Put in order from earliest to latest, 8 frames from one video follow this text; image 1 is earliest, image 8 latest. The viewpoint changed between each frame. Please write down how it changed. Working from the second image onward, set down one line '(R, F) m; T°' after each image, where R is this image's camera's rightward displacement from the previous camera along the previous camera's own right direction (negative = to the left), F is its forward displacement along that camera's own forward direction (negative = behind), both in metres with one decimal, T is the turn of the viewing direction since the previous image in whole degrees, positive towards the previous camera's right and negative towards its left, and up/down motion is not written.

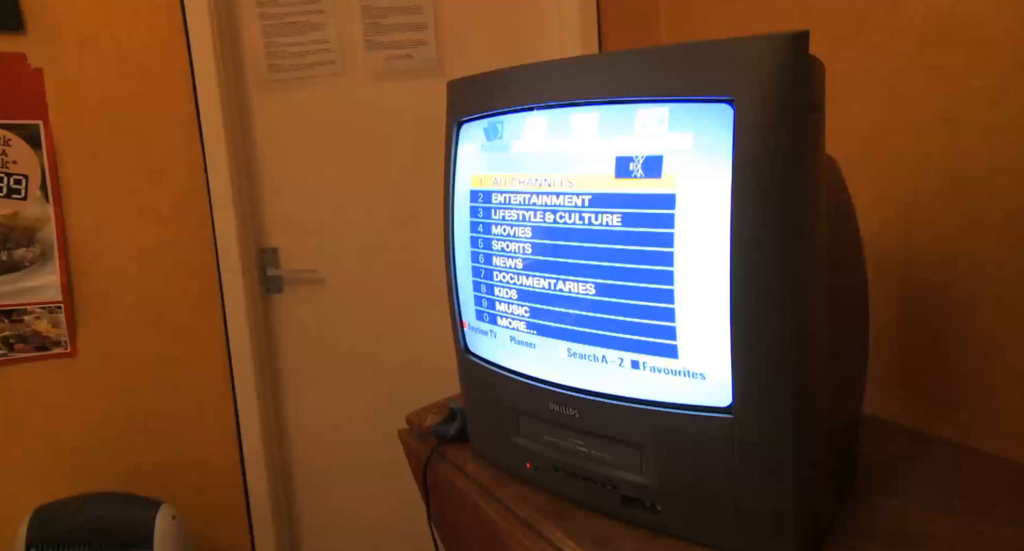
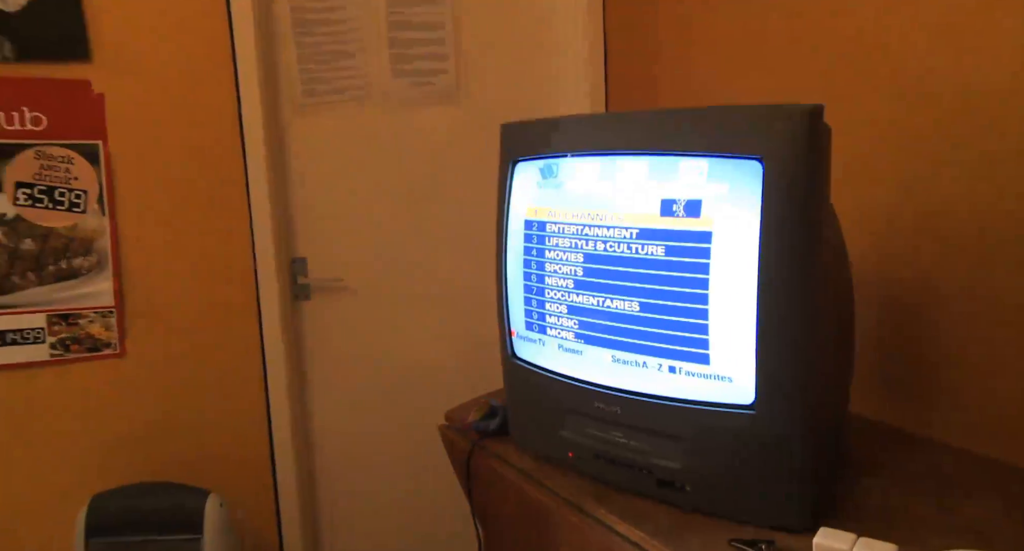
(-0.1, -0.2) m; +2°
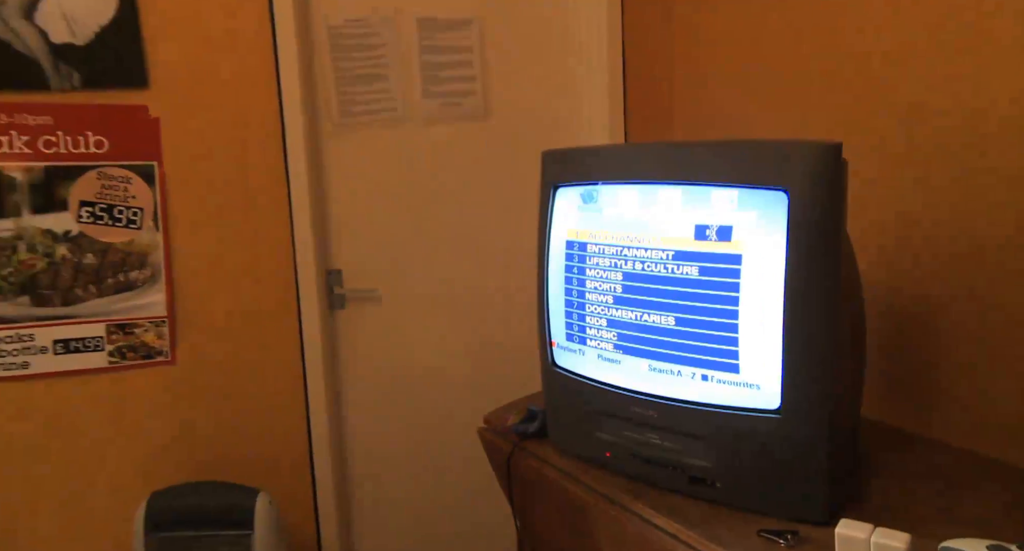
(-0.1, -0.1) m; 0°
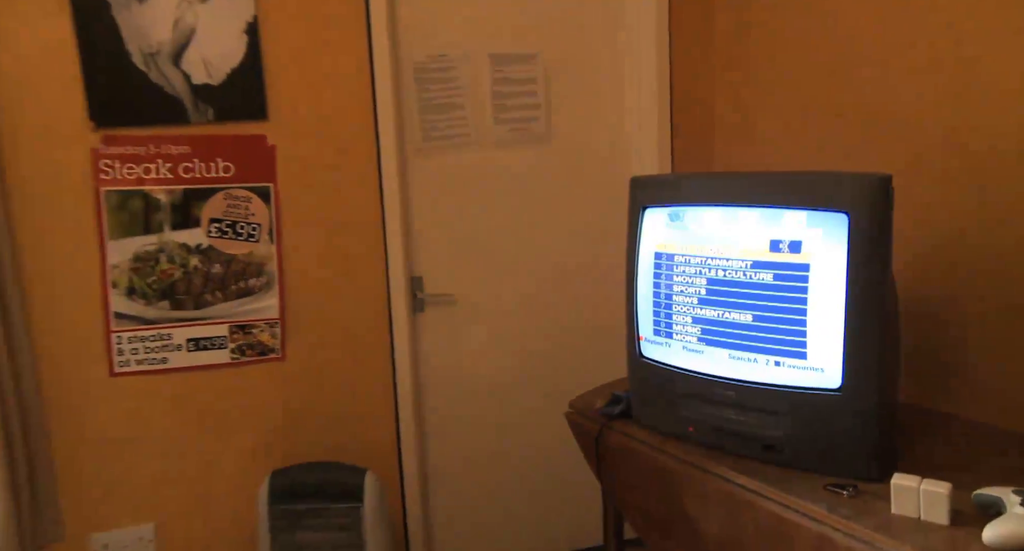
(-0.2, -0.2) m; 0°
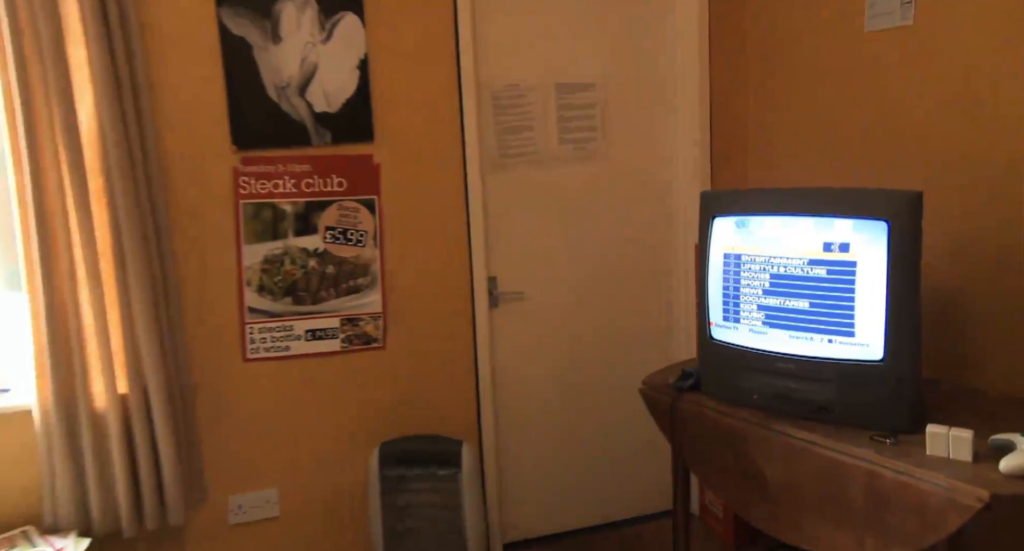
(-0.2, -0.3) m; 0°
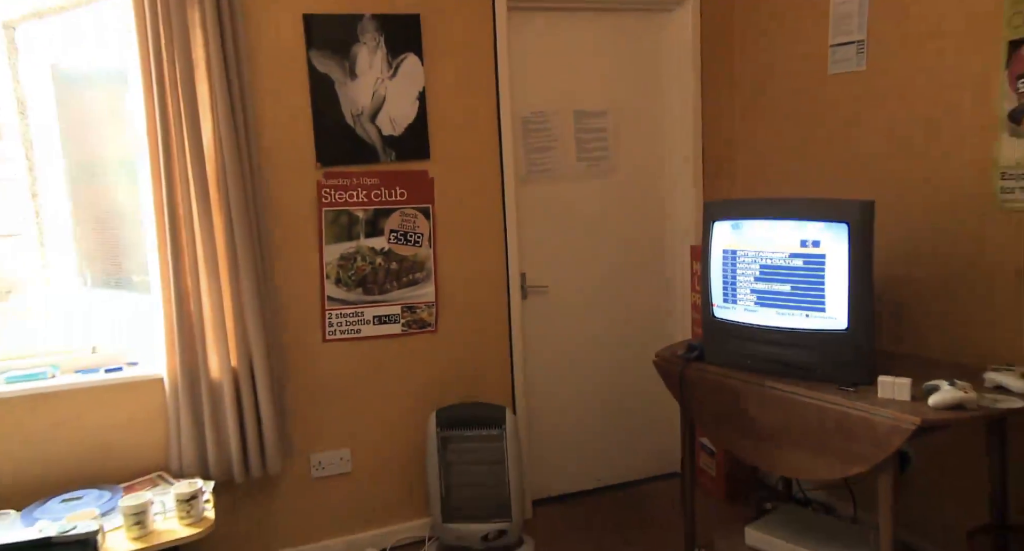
(-0.2, -0.5) m; +2°
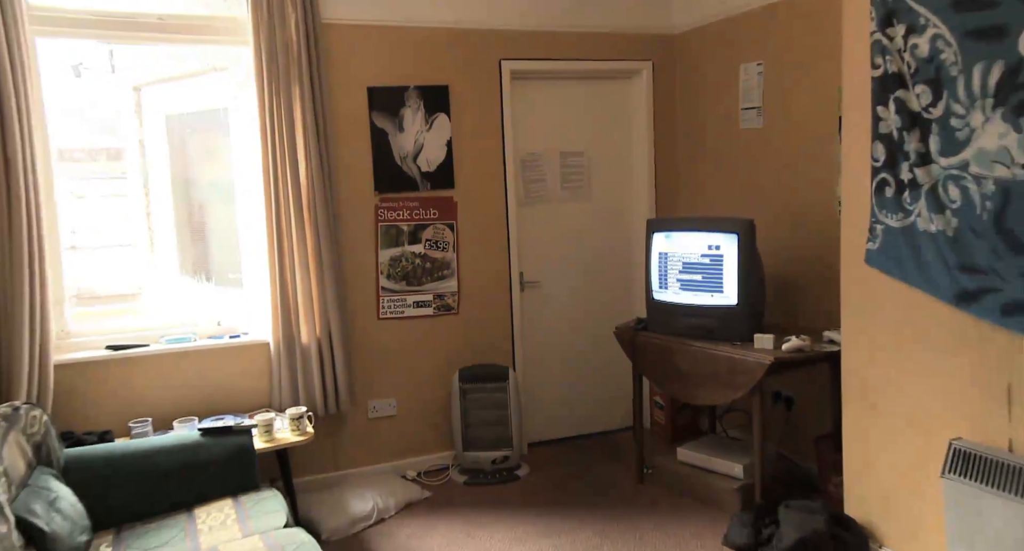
(0.0, -1.0) m; 0°
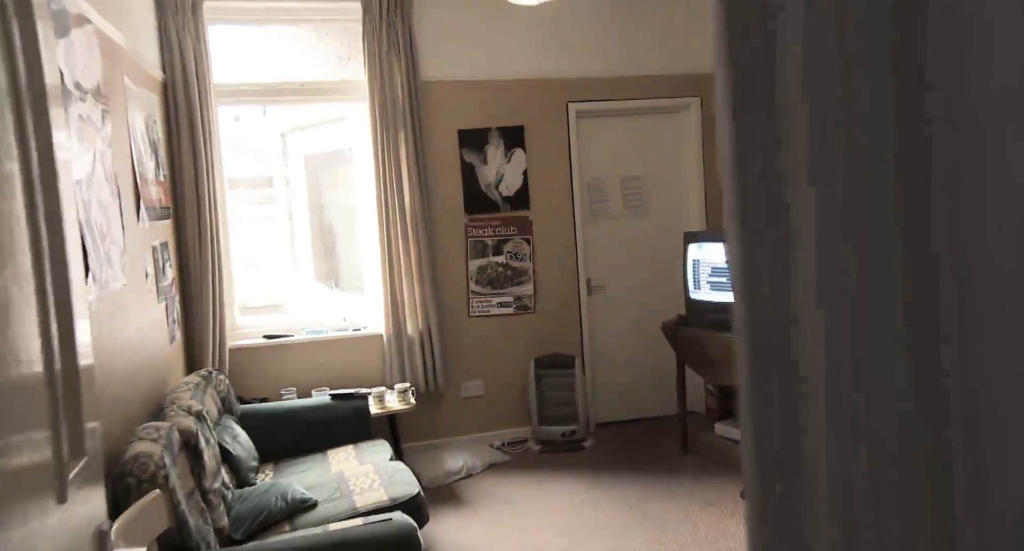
(+0.3, -0.8) m; -9°
